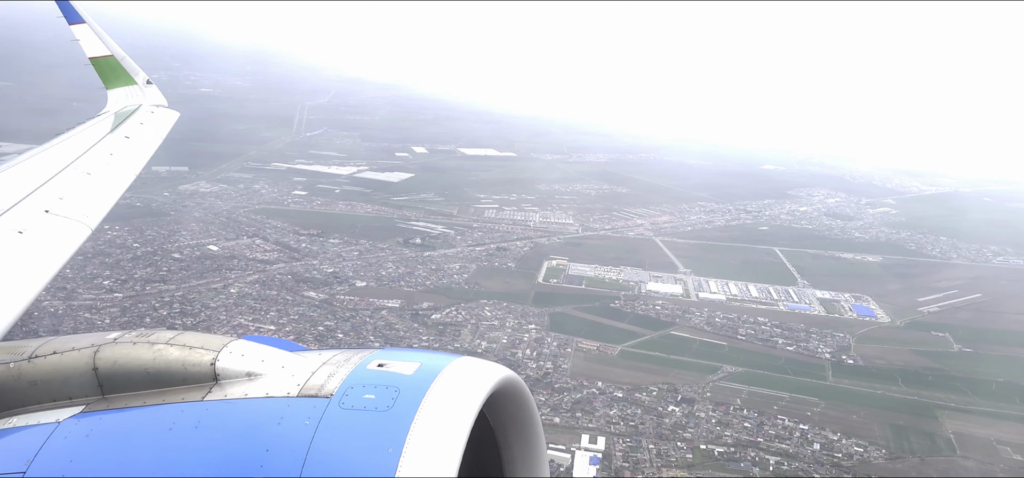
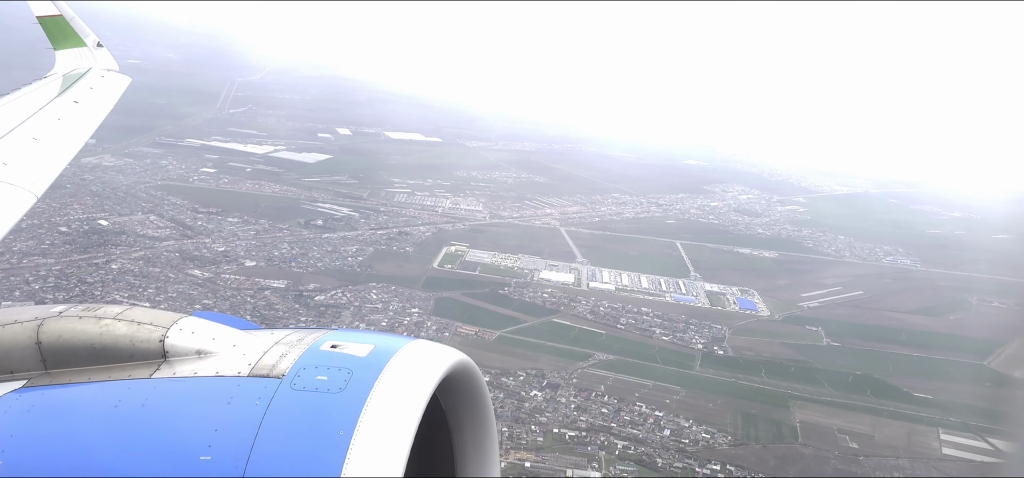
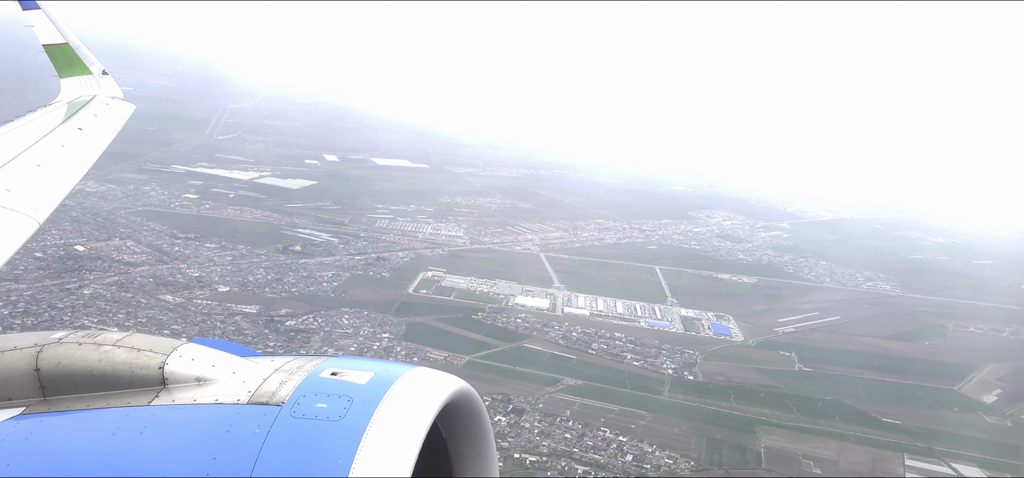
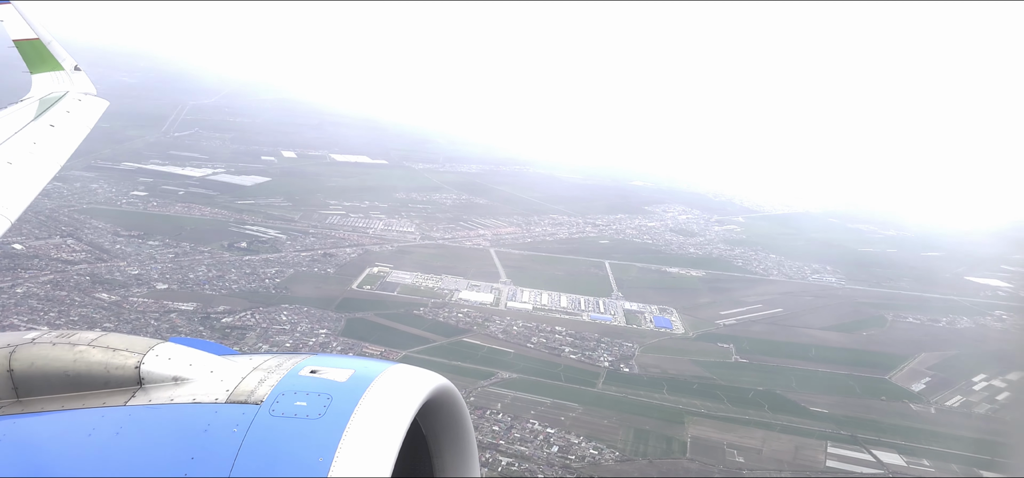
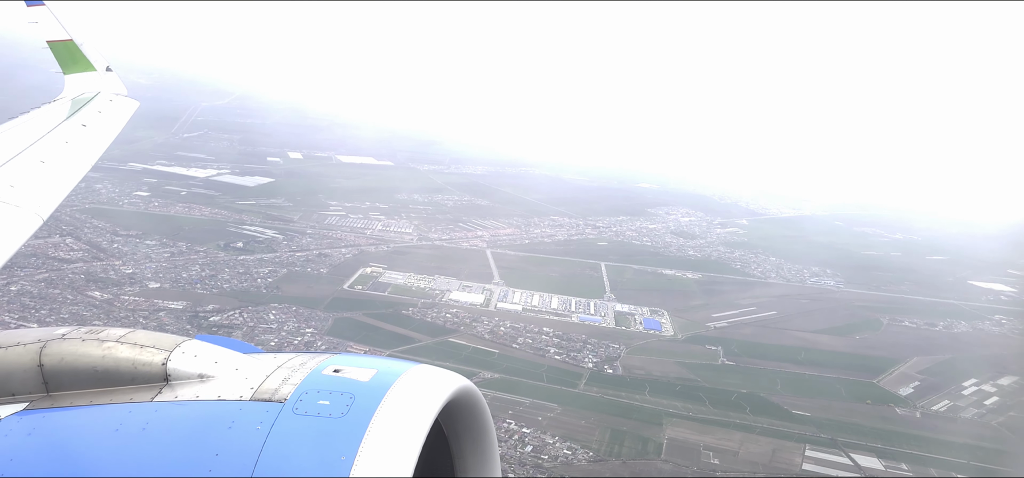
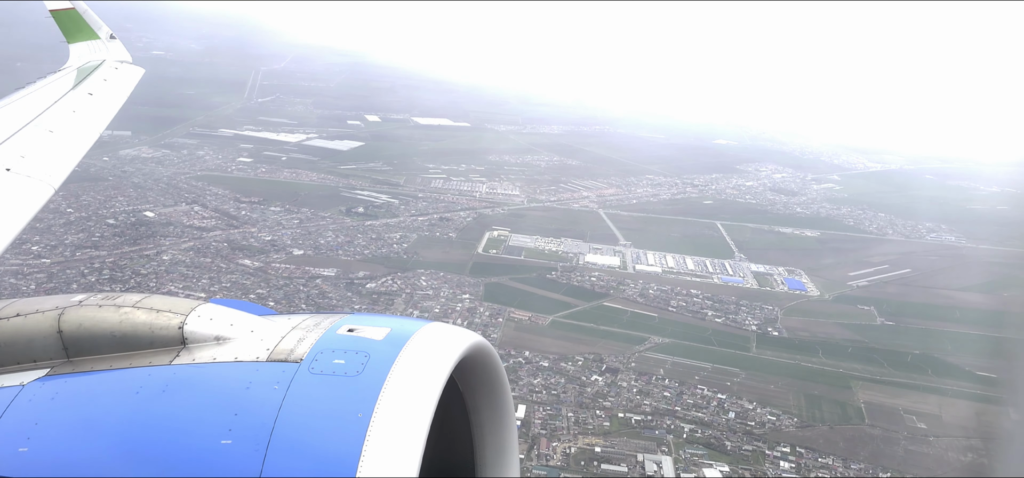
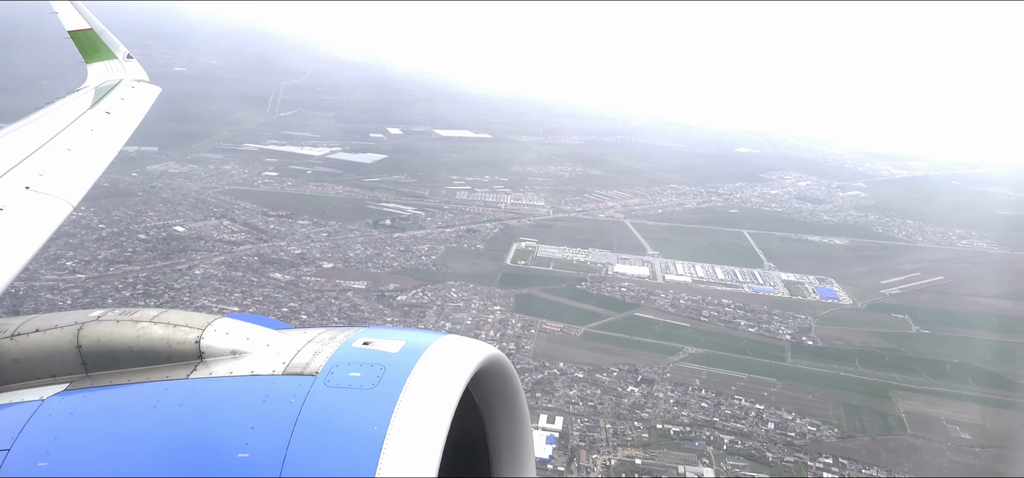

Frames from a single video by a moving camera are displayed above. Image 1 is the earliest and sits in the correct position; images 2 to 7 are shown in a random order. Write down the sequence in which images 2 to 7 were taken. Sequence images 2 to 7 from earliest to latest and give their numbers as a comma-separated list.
7, 6, 2, 3, 4, 5
